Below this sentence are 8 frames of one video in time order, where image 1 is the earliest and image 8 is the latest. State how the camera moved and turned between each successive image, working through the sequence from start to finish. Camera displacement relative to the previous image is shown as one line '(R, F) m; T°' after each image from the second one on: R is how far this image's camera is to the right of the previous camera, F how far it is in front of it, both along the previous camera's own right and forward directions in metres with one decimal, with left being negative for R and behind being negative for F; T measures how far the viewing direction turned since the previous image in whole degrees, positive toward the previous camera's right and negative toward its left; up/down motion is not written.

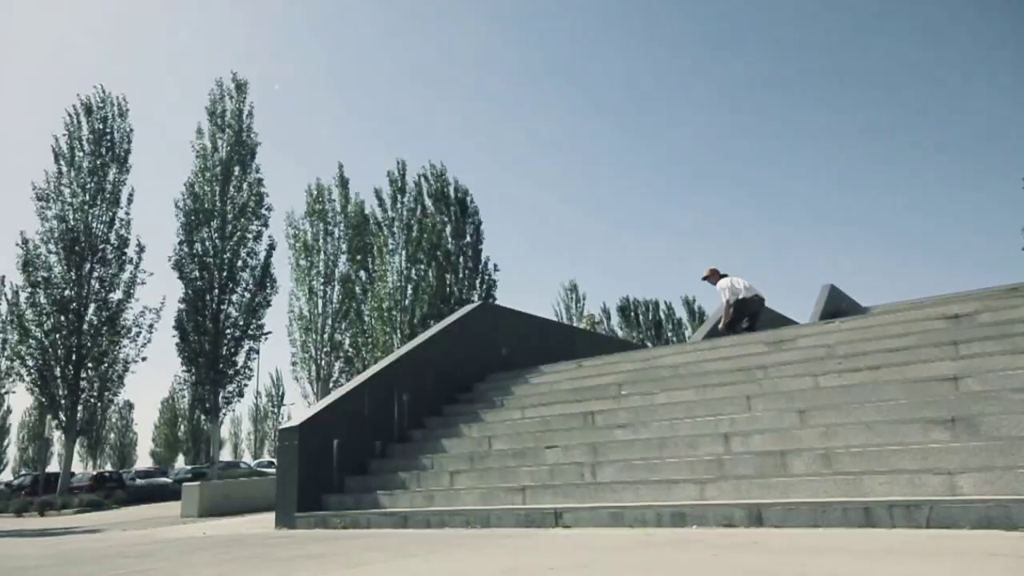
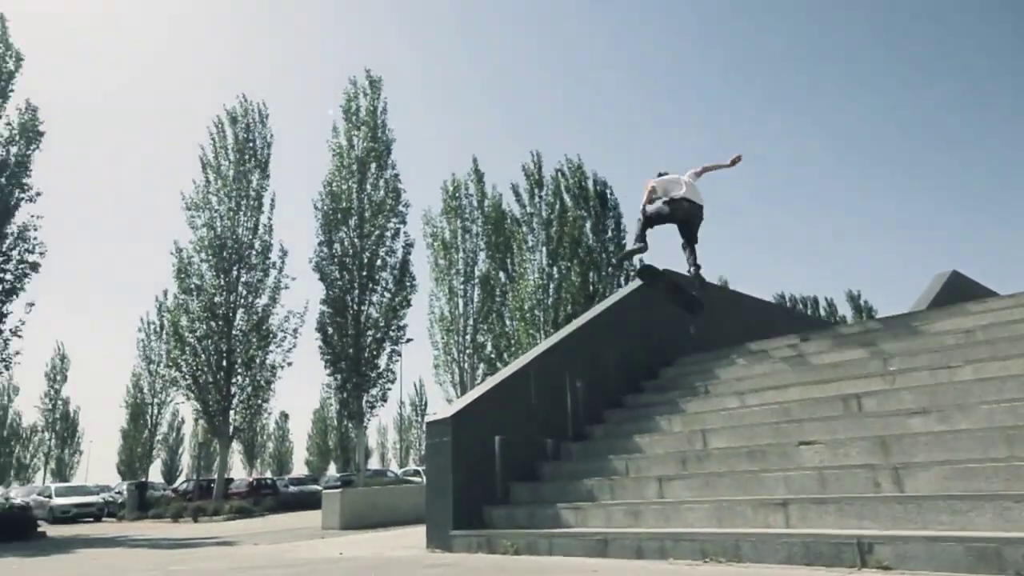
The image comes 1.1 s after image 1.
(-0.9, +2.7) m; -10°
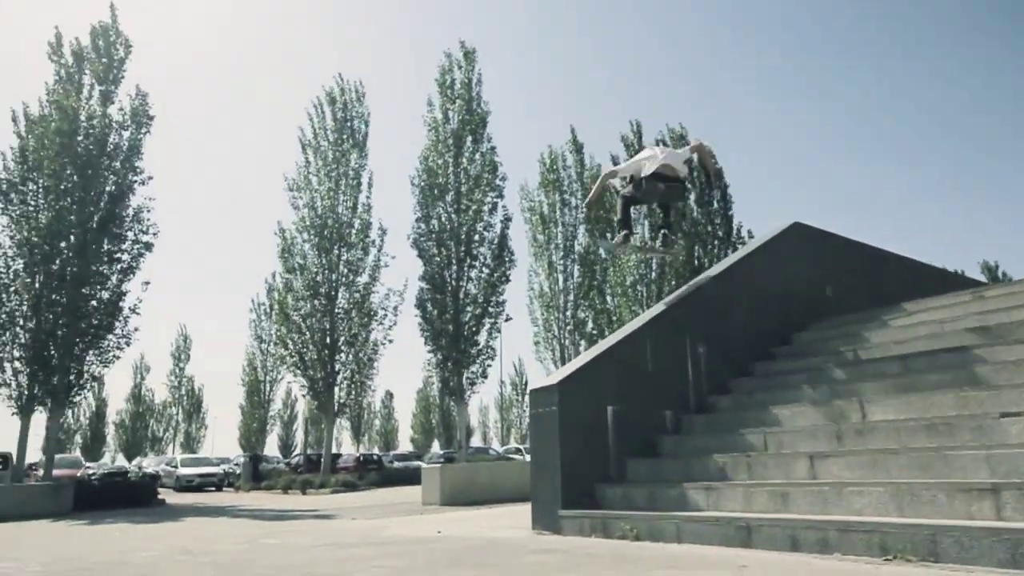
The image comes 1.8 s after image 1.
(-0.2, +1.0) m; -8°
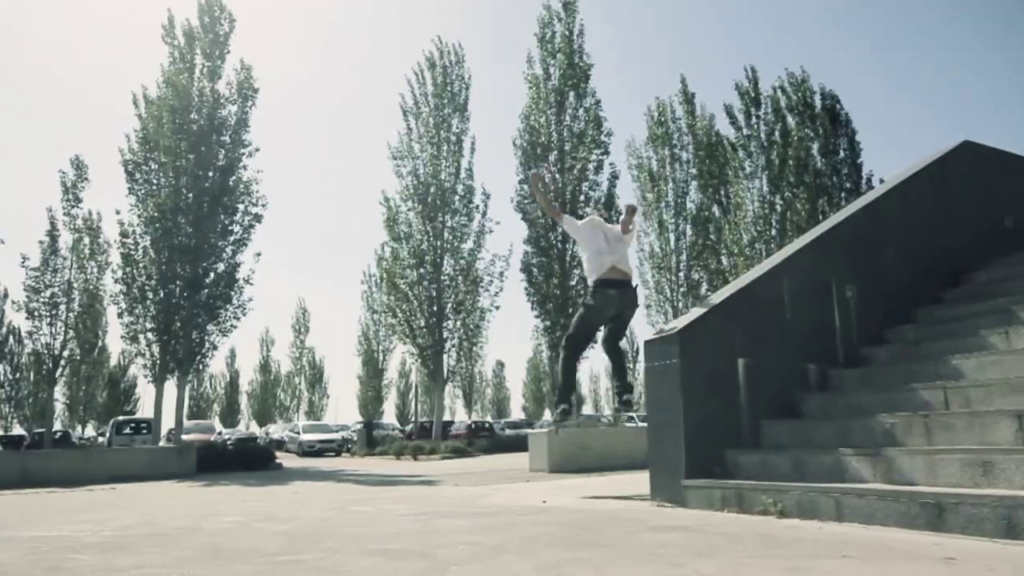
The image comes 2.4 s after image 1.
(0.0, +1.1) m; -8°
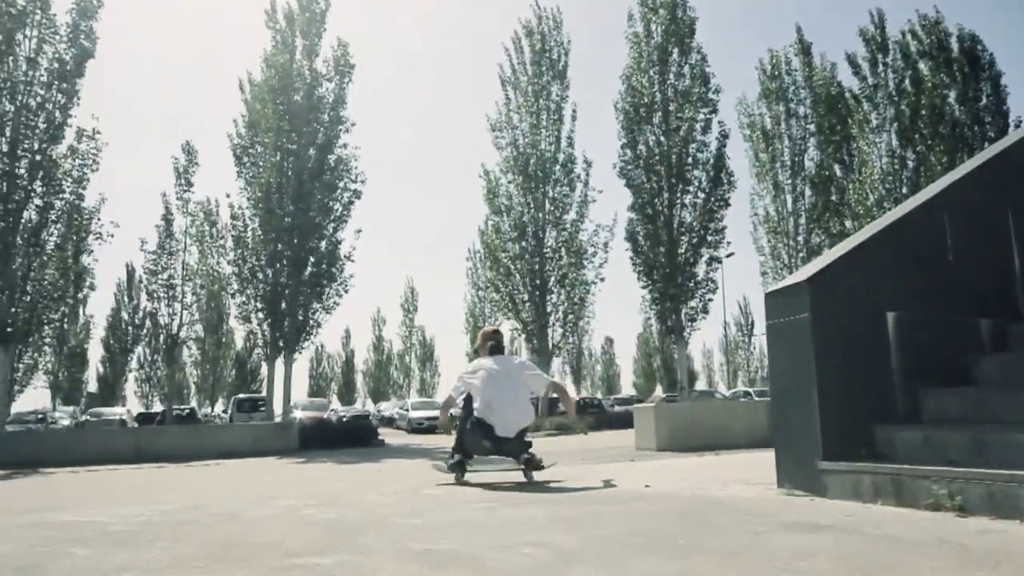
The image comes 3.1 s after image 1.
(+0.1, +1.1) m; -8°
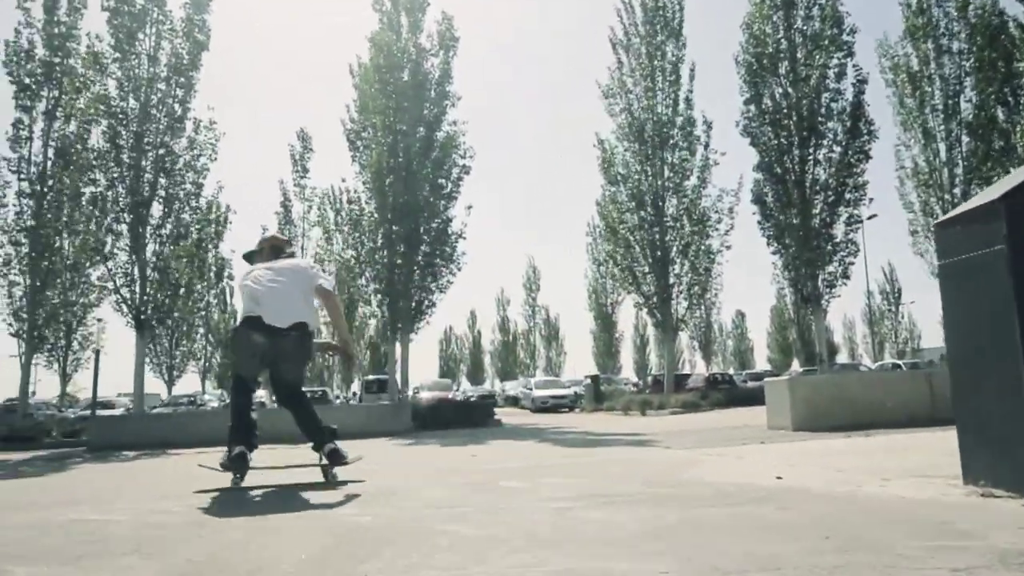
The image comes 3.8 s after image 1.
(+0.3, +1.1) m; -10°
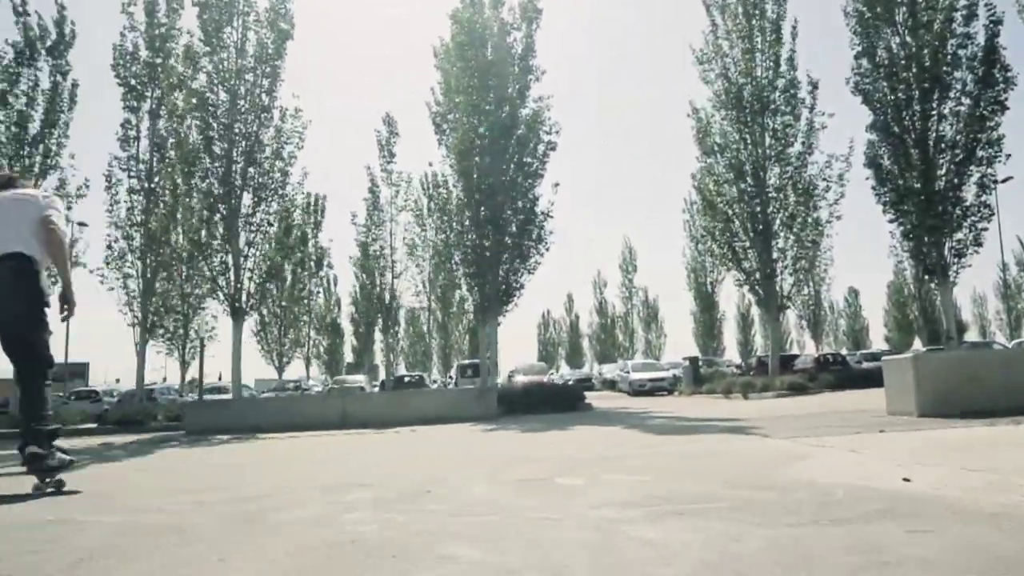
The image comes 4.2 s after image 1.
(+0.3, +0.8) m; -8°
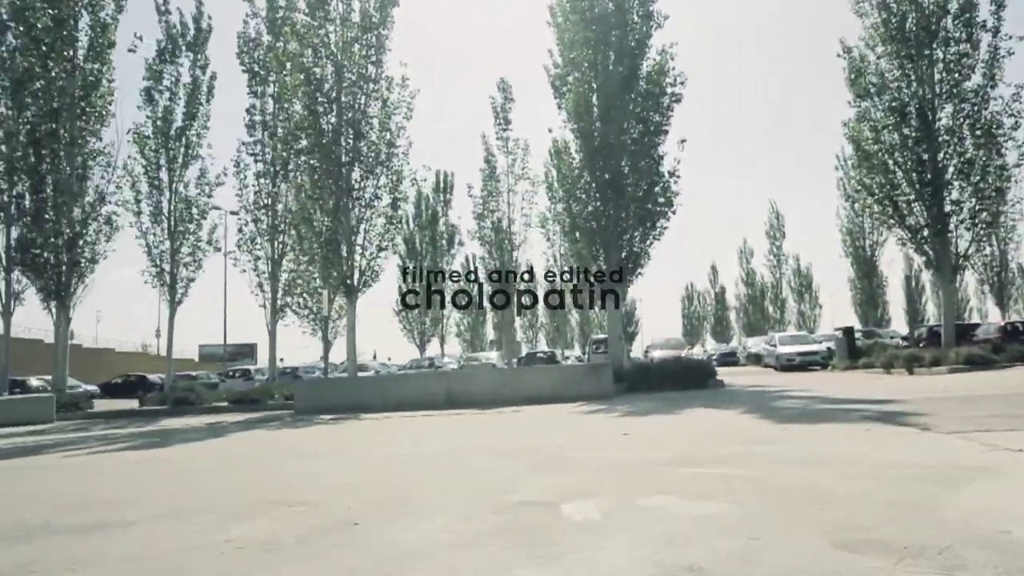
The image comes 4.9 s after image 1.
(+0.6, +1.6) m; -11°
